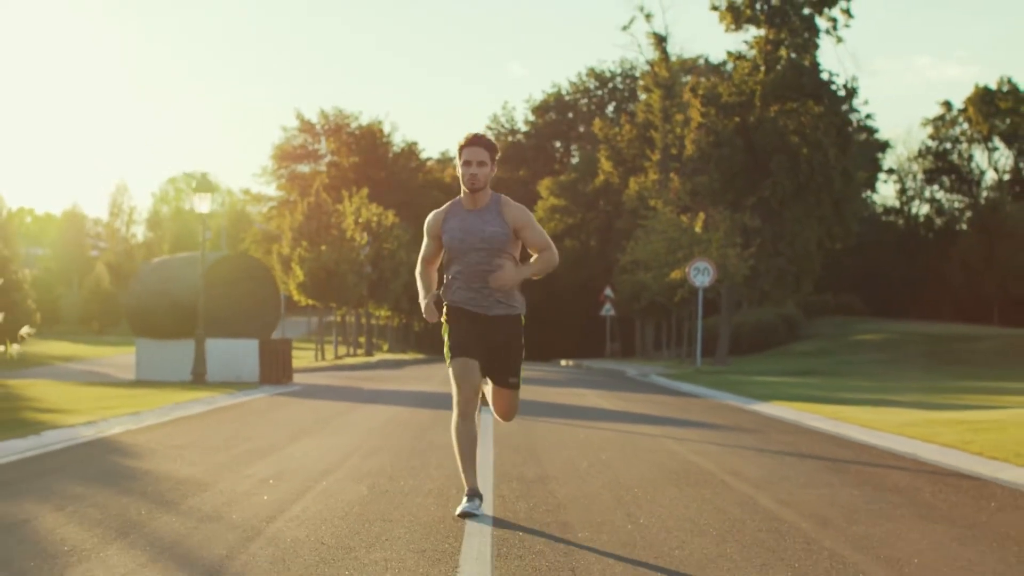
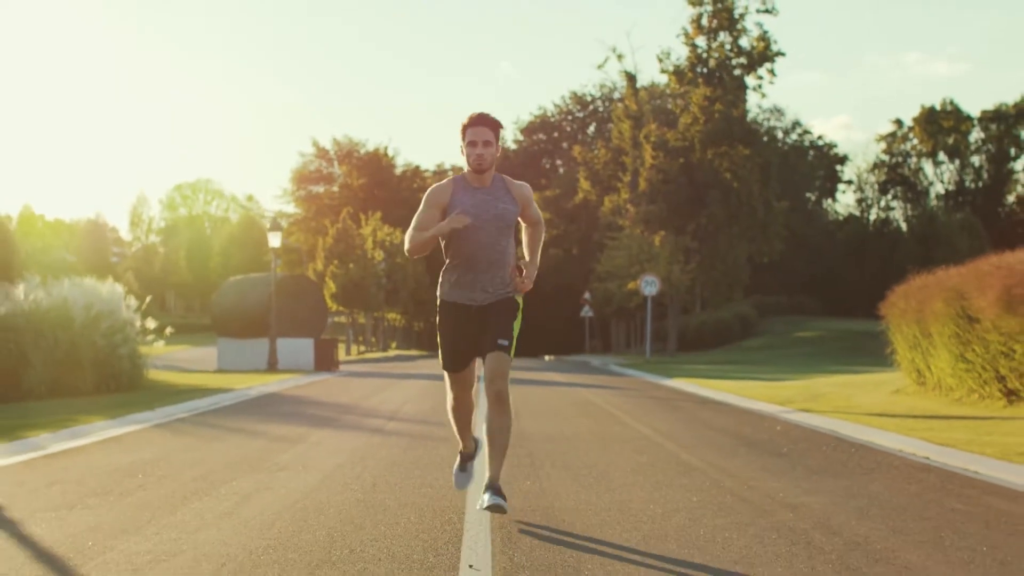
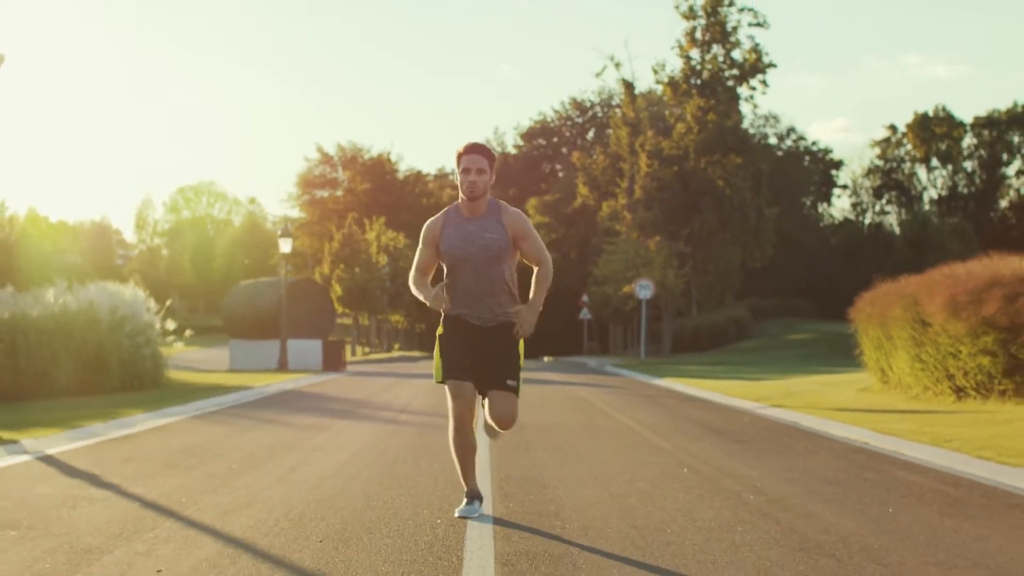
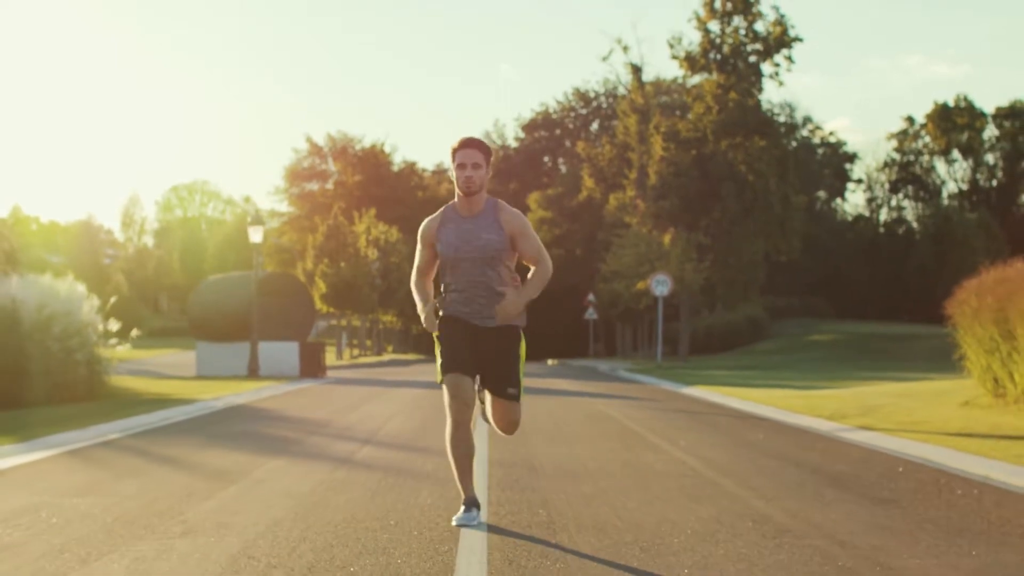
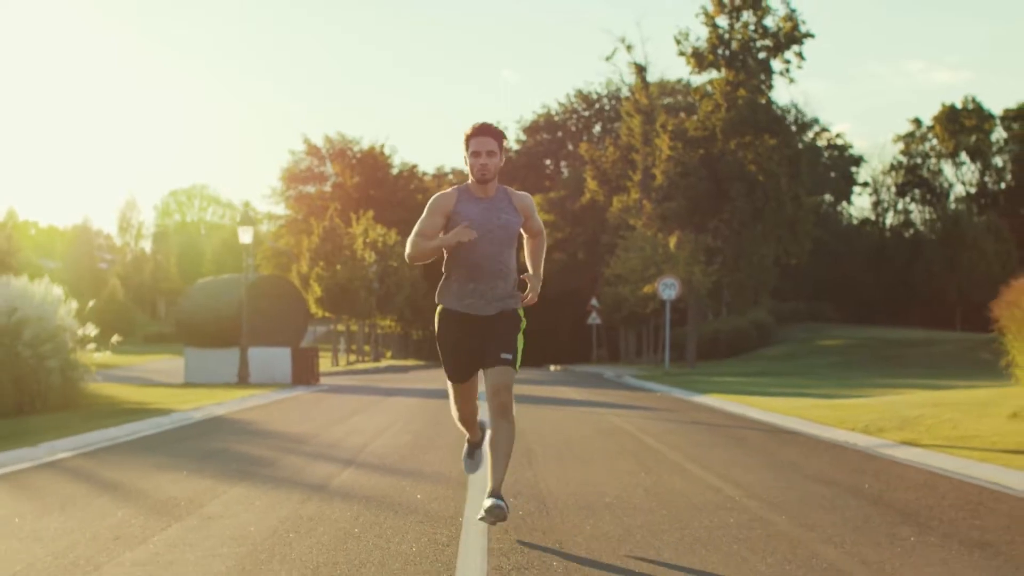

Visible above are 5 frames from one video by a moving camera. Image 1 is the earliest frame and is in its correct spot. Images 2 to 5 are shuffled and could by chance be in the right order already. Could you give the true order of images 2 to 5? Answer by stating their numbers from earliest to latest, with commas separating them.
5, 4, 2, 3
